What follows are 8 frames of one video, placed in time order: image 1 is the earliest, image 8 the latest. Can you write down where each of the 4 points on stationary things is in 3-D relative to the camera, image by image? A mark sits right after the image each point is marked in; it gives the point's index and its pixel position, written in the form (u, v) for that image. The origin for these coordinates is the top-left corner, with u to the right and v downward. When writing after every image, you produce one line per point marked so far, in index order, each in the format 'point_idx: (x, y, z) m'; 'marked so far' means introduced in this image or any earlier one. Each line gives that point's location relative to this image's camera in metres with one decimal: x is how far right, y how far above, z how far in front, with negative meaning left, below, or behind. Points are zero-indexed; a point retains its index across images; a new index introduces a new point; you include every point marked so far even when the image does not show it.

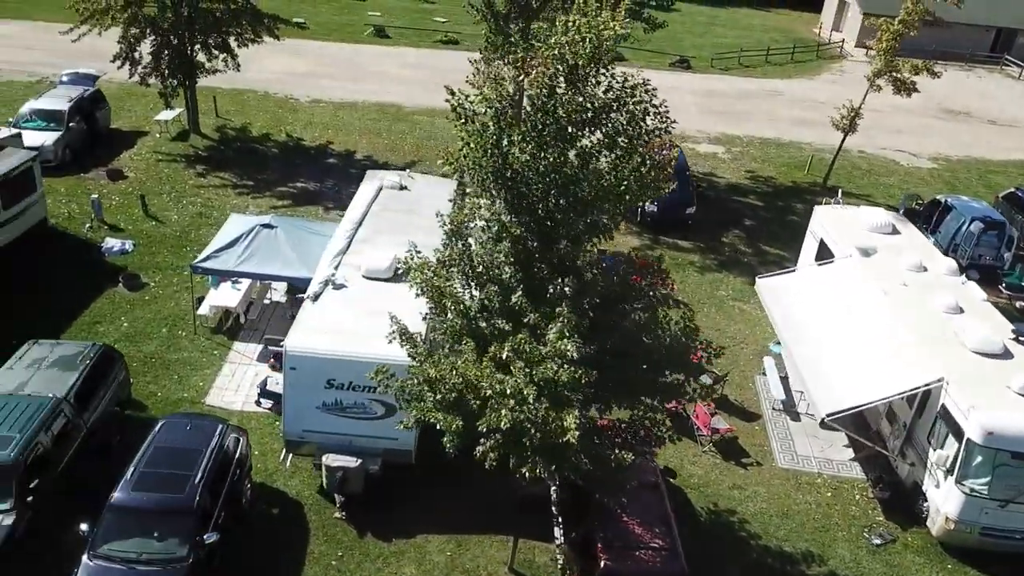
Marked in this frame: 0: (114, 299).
0: (-7.7, -0.2, +16.0) m
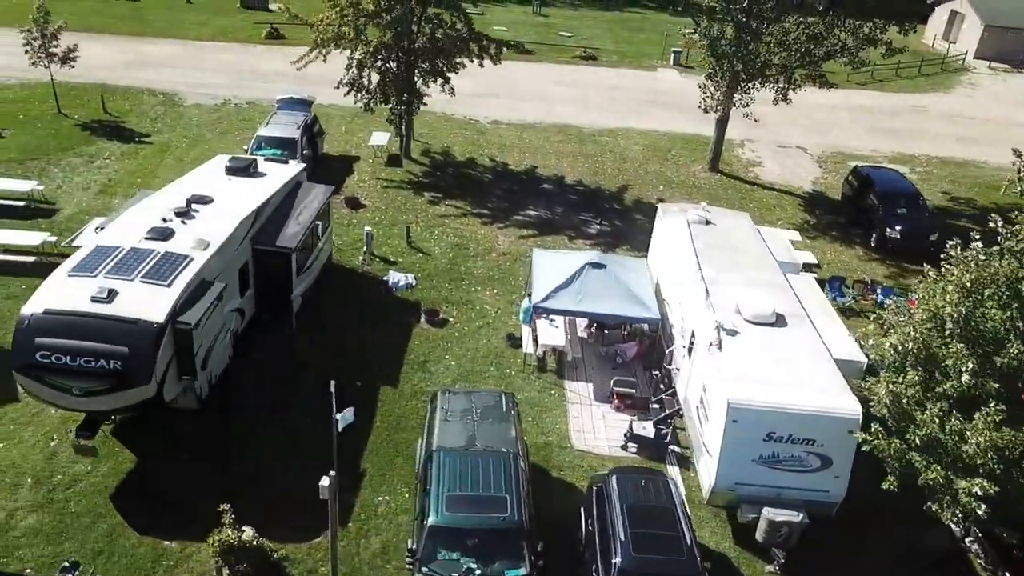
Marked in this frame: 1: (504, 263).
0: (-1.6, -0.9, +15.9) m
1: (-0.1, +0.6, +18.9) m
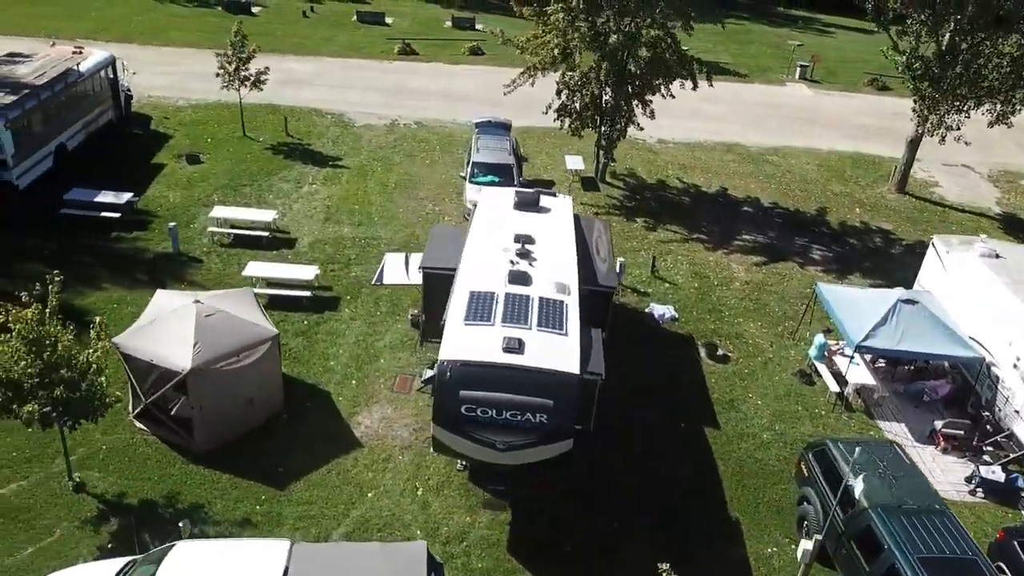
0: (+3.9, -1.6, +15.6) m
1: (+5.4, -0.1, +18.6) m
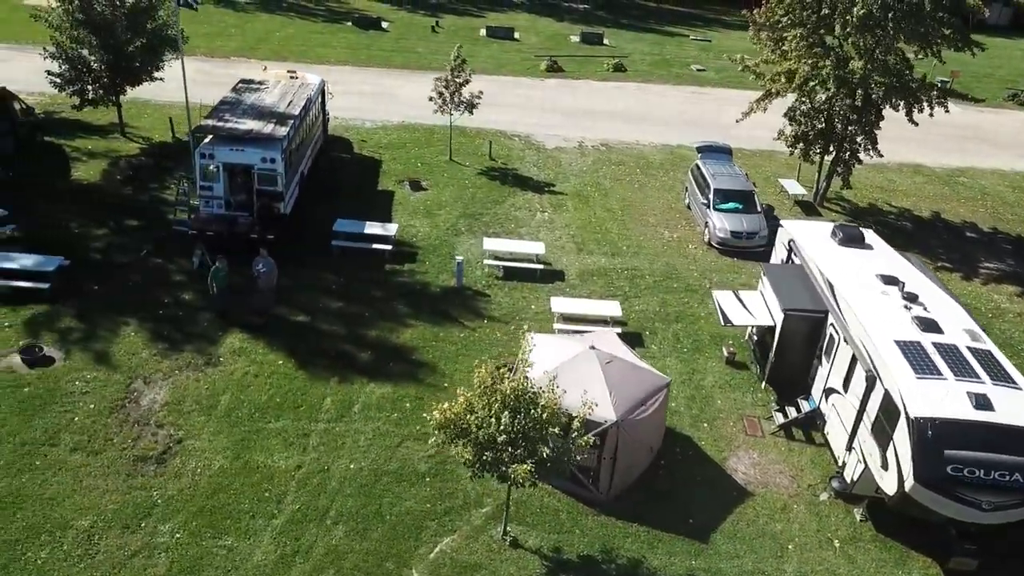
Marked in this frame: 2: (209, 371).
0: (+10.0, -2.3, +15.4) m
1: (+11.5, -0.8, +18.3) m
2: (-5.2, -1.4, +14.3) m
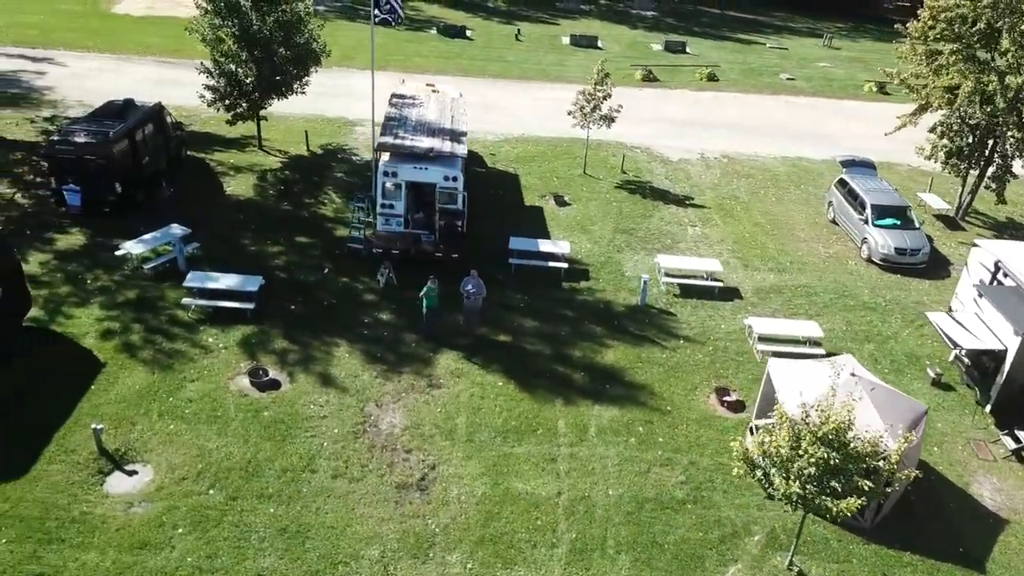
0: (+13.9, -2.7, +15.2) m
1: (+15.4, -1.2, +18.2) m
2: (-1.3, -1.8, +14.2) m
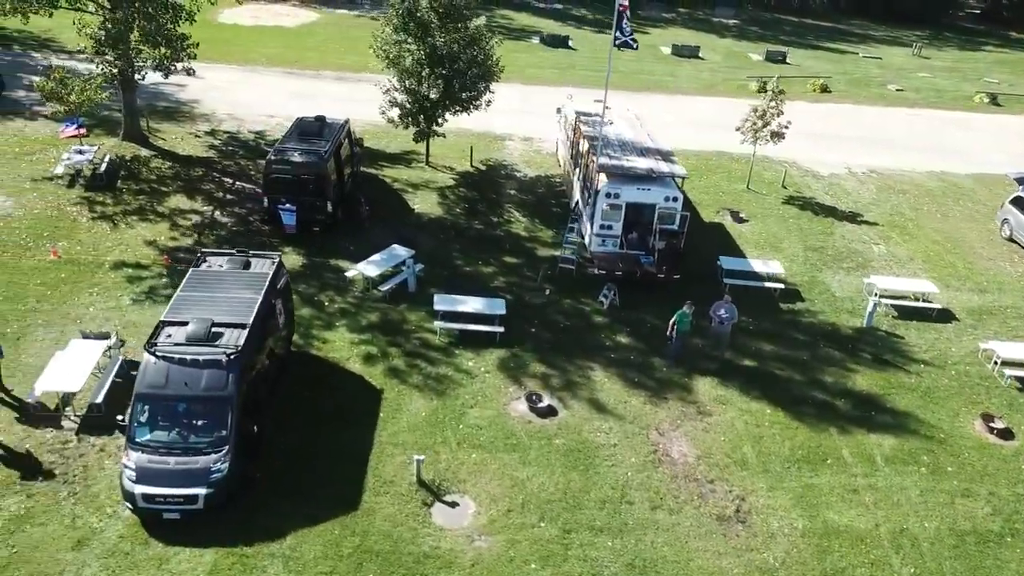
0: (+18.6, -3.2, +15.1) m
1: (+20.1, -1.7, +18.1) m
2: (+3.4, -2.3, +14.1) m
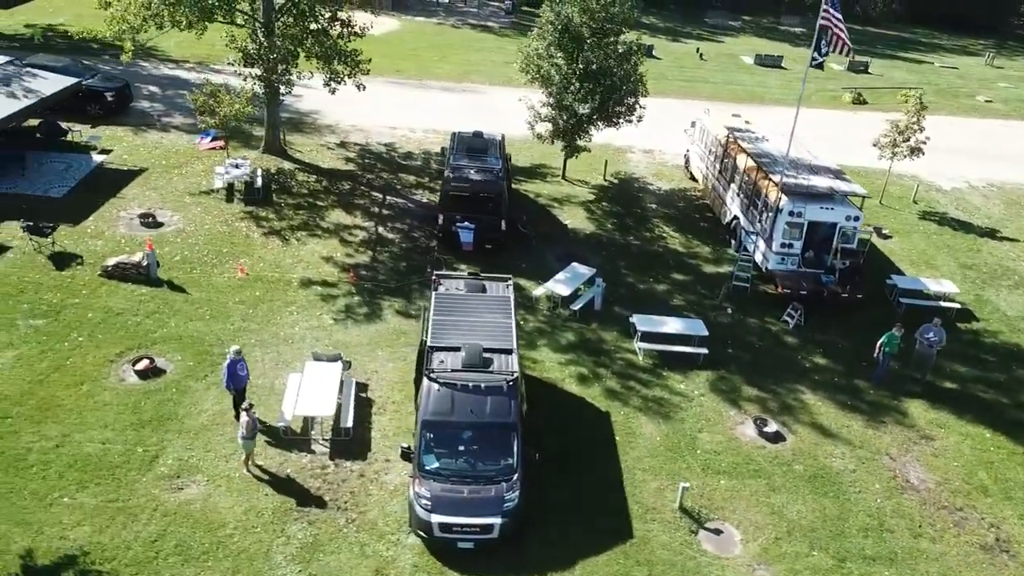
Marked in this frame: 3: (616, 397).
0: (+22.4, -3.7, +15.0) m
1: (+24.0, -2.2, +18.0) m
2: (+7.2, -2.7, +14.1) m
3: (+1.8, -1.9, +14.3) m
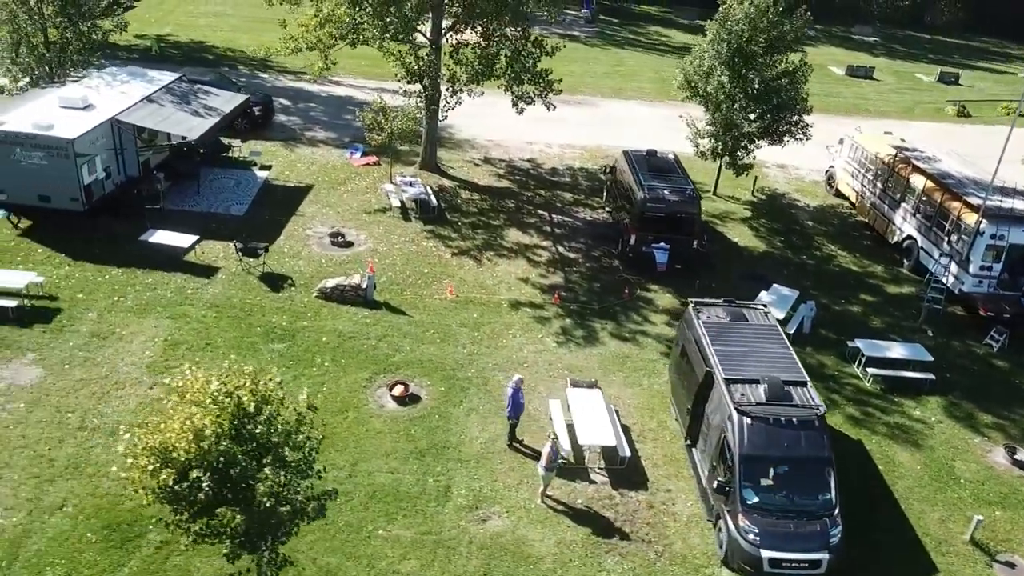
0: (+26.6, -4.2, +15.0) m
1: (+28.2, -2.8, +18.0) m
2: (+11.4, -3.2, +14.1) m
3: (+6.0, -2.4, +14.3) m
